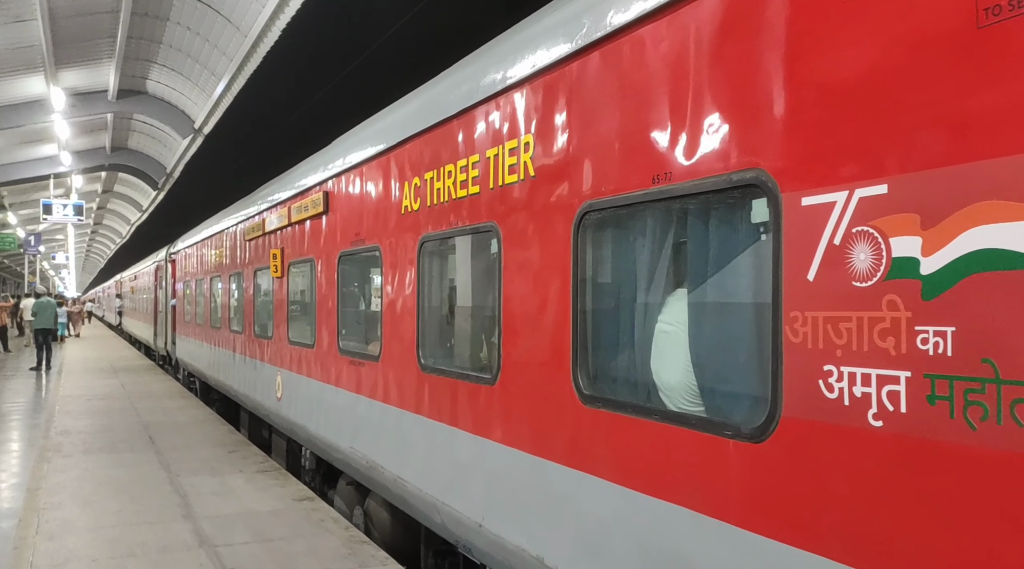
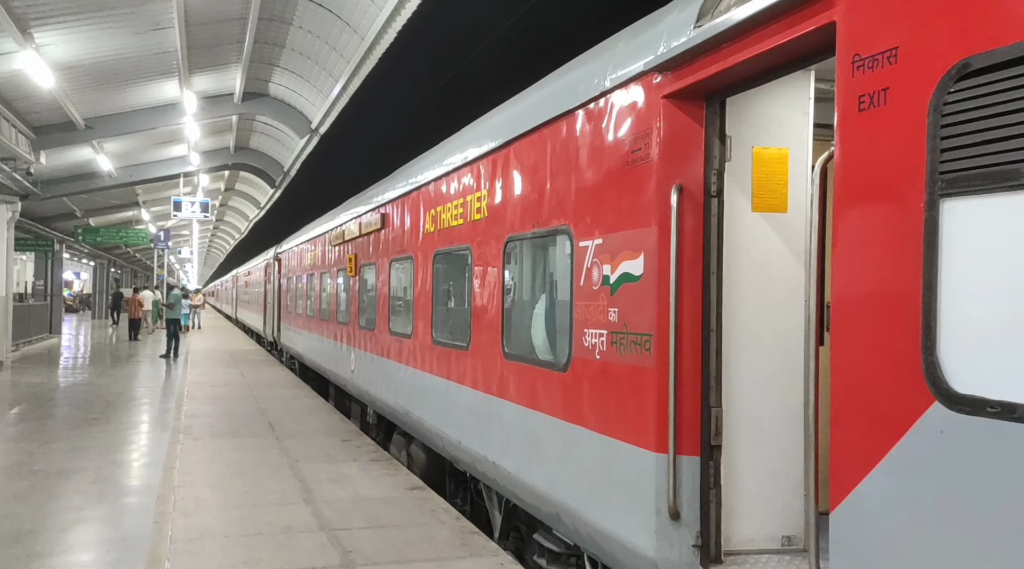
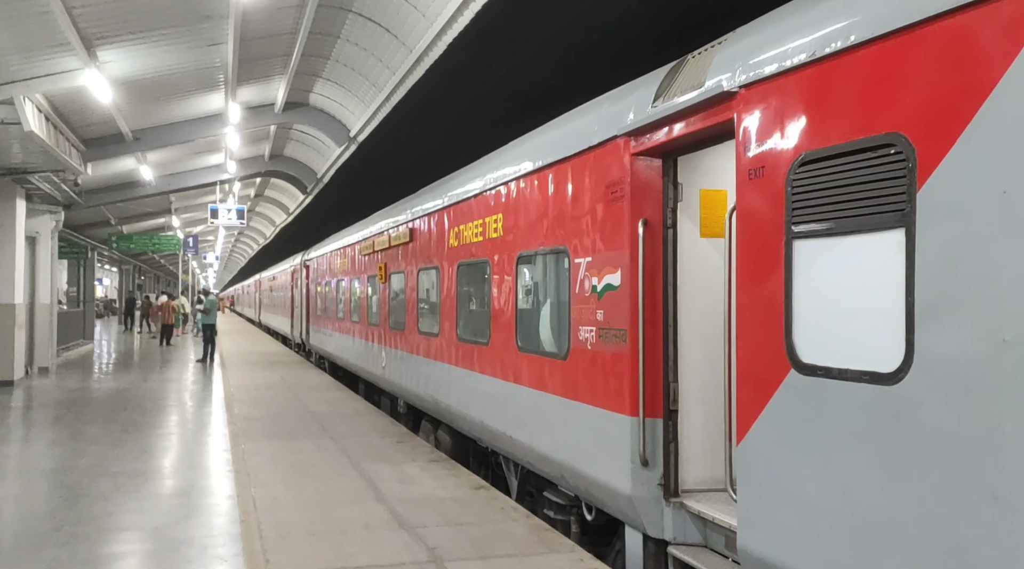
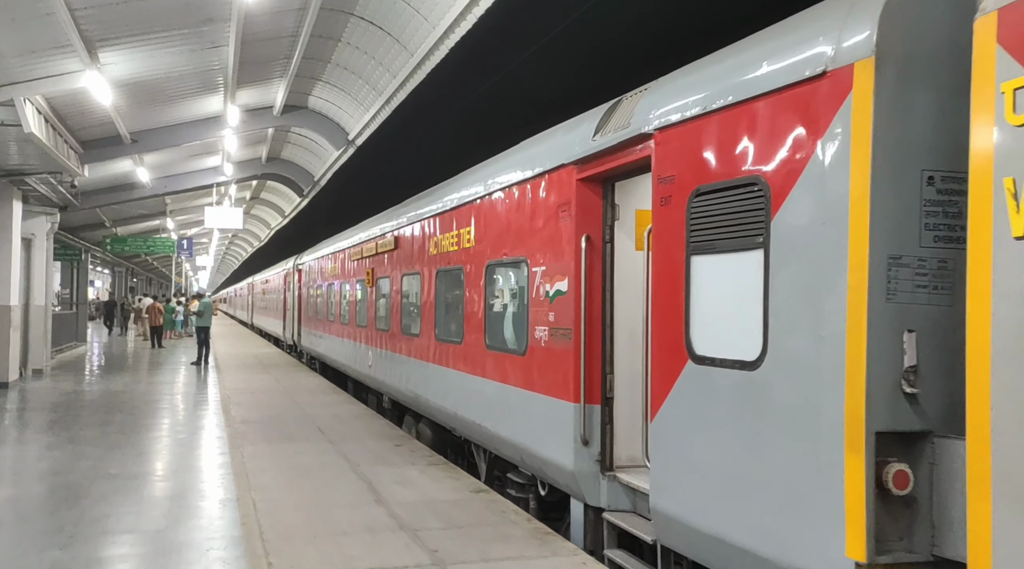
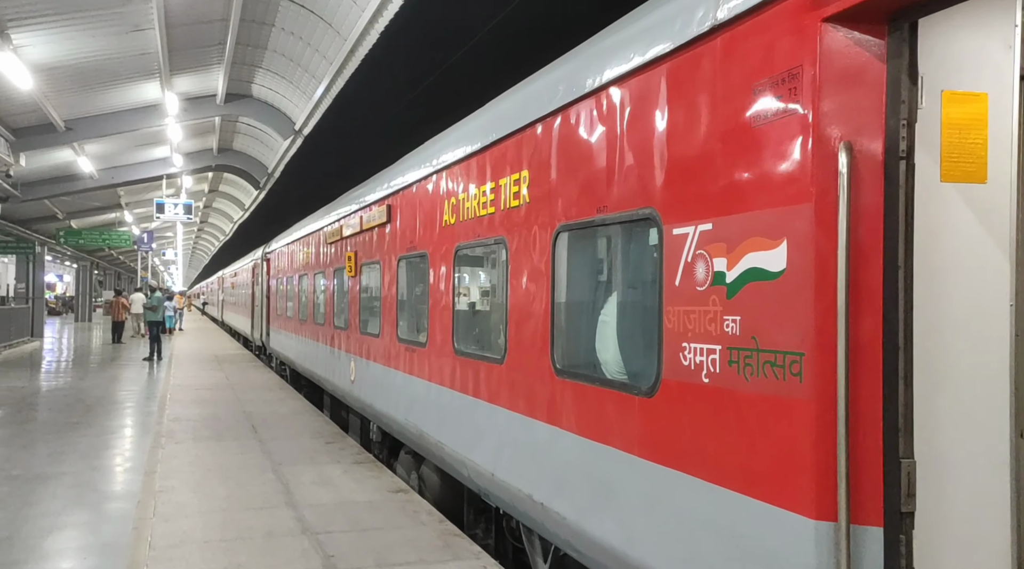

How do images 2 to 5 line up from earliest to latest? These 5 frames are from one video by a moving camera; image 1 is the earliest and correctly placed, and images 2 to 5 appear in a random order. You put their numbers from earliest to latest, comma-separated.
5, 2, 3, 4
